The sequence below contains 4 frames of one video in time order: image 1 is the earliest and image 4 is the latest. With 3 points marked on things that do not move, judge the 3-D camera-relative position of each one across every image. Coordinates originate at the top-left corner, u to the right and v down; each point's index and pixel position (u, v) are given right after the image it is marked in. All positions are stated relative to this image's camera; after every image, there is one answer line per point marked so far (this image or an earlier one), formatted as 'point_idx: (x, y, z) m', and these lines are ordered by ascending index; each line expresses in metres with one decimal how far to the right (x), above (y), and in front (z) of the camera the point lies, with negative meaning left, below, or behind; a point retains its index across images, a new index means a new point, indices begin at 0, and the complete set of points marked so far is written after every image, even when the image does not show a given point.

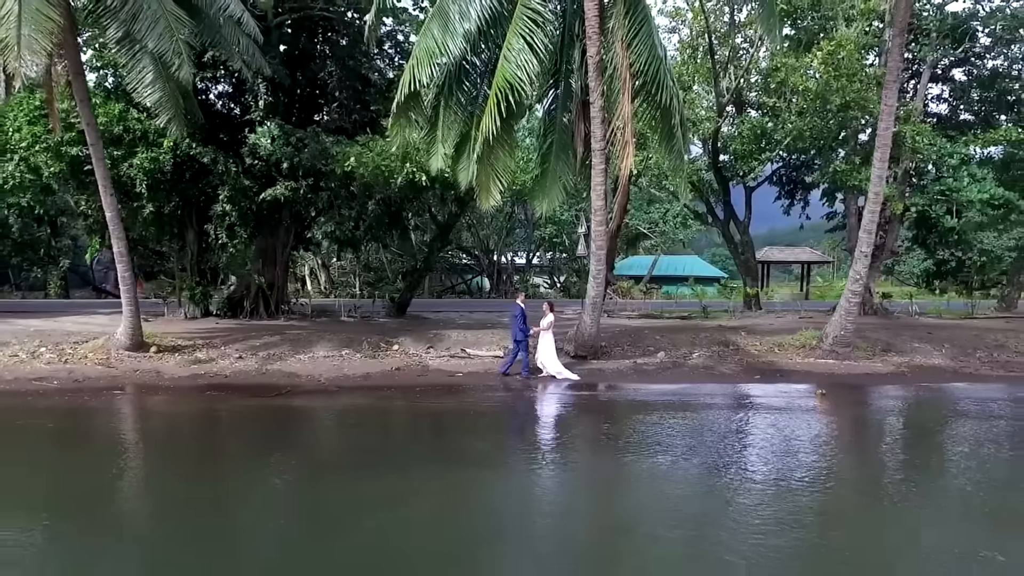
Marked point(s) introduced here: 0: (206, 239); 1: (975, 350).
0: (-11.6, +1.9, +18.3) m
1: (+13.8, -1.8, +14.4) m
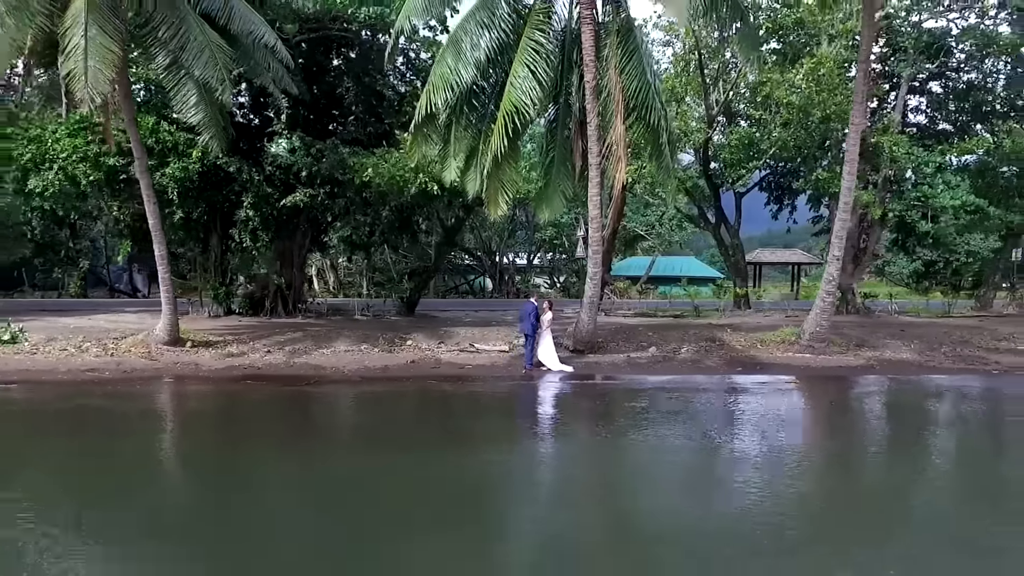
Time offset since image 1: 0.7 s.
0: (-11.5, +1.9, +19.5) m
1: (+13.9, -1.9, +15.7) m
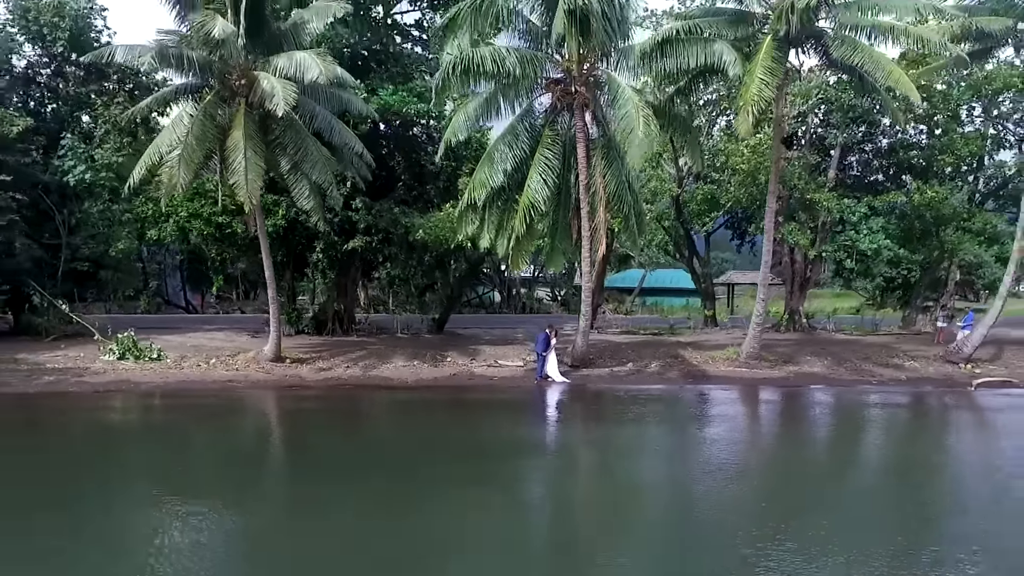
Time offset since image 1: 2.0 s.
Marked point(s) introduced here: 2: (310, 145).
0: (-10.9, +0.6, +24.6) m
1: (+14.4, -3.1, +20.8) m
2: (-6.8, +4.9, +16.4) m
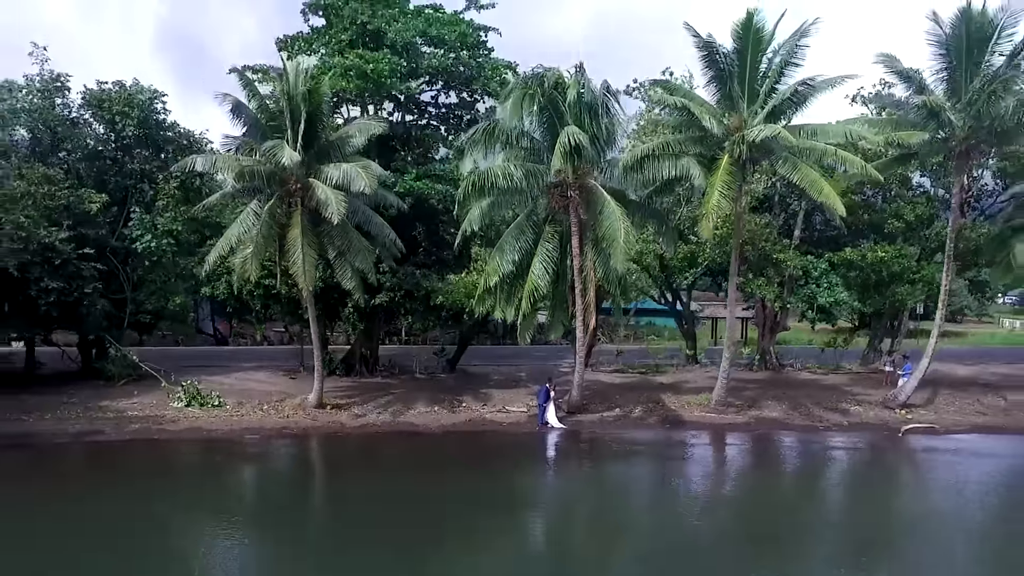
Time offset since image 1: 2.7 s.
0: (-10.6, -2.1, +28.2) m
1: (+14.7, -5.9, +24.4) m
2: (-6.6, +2.1, +20.0) m
